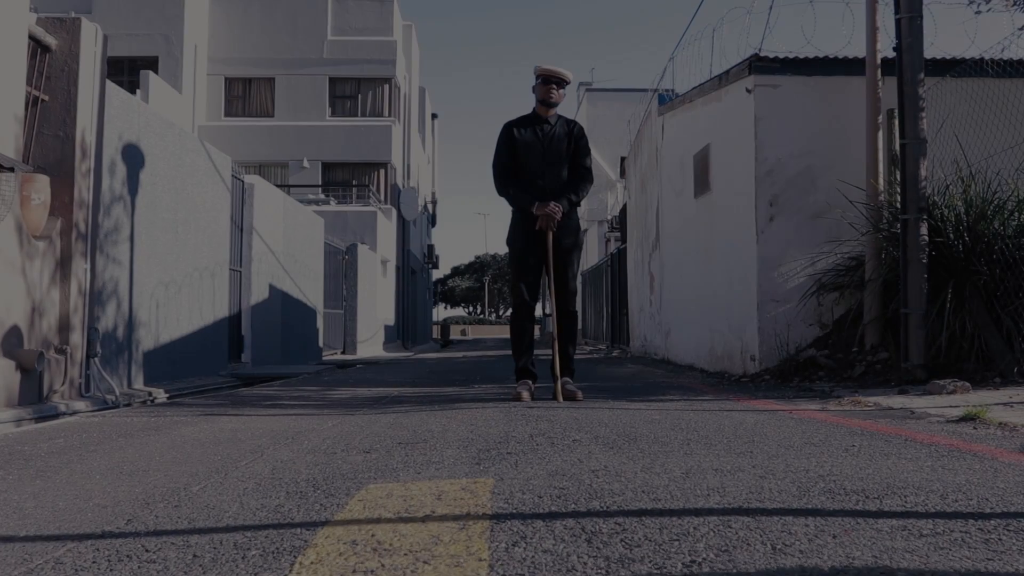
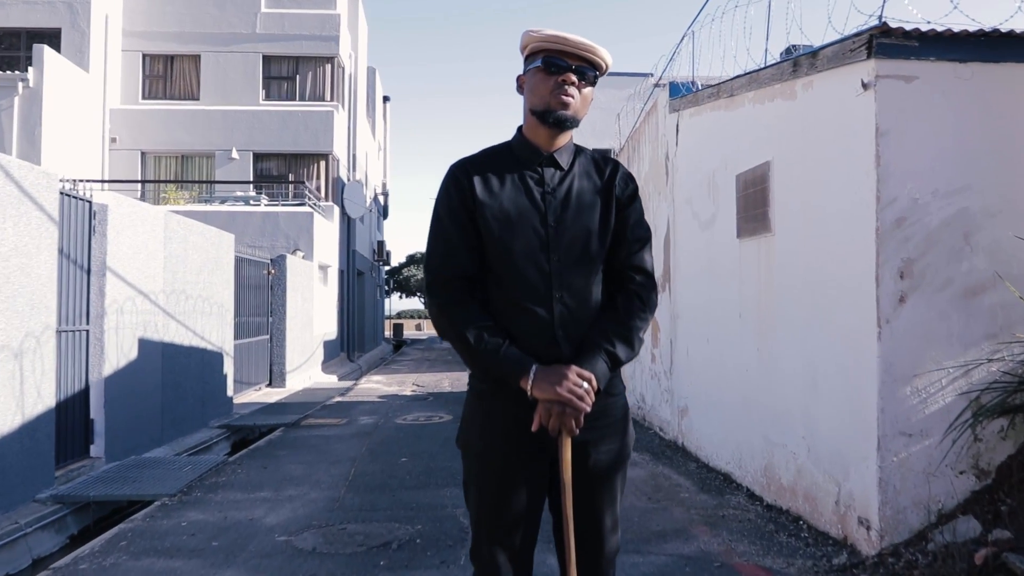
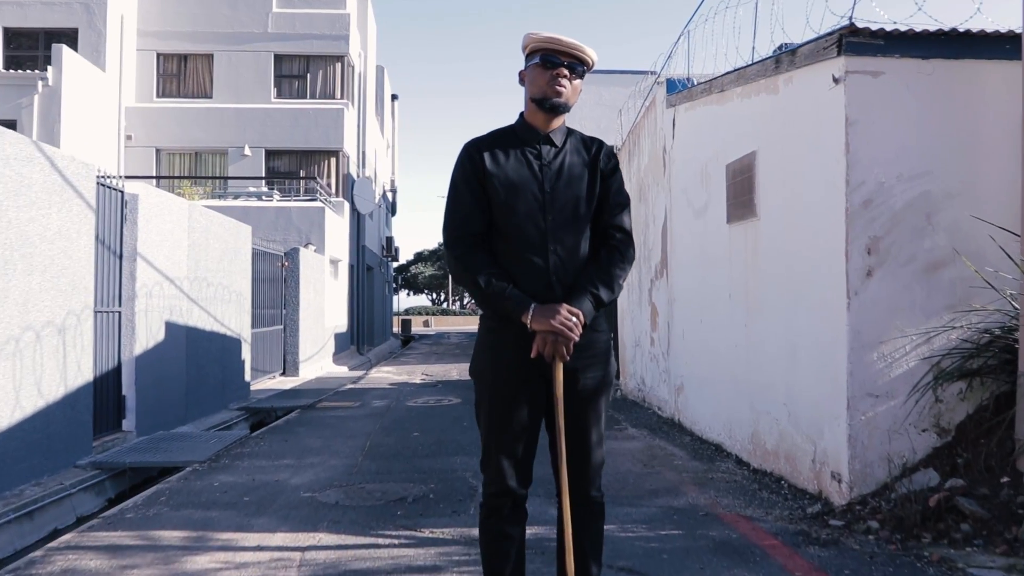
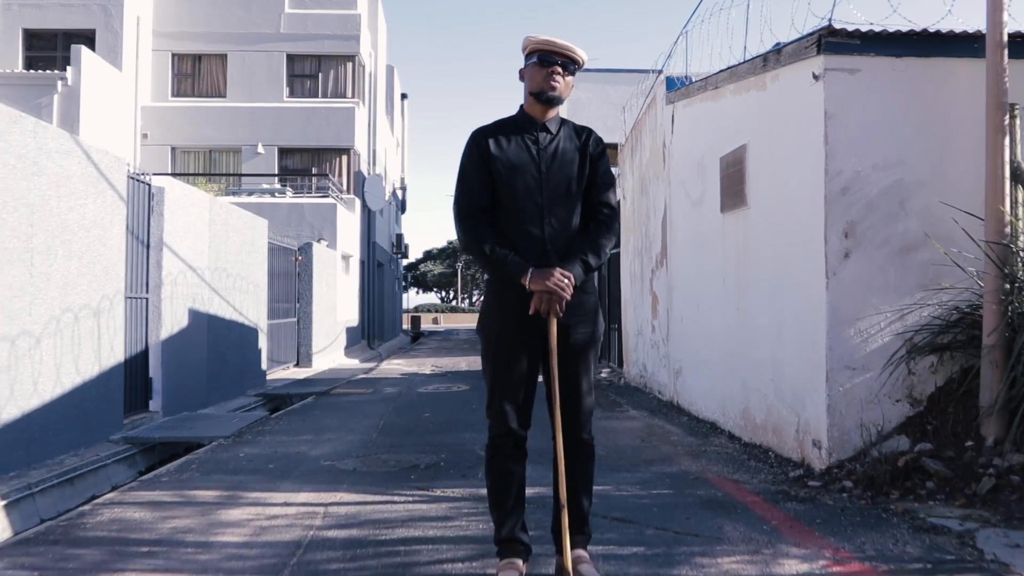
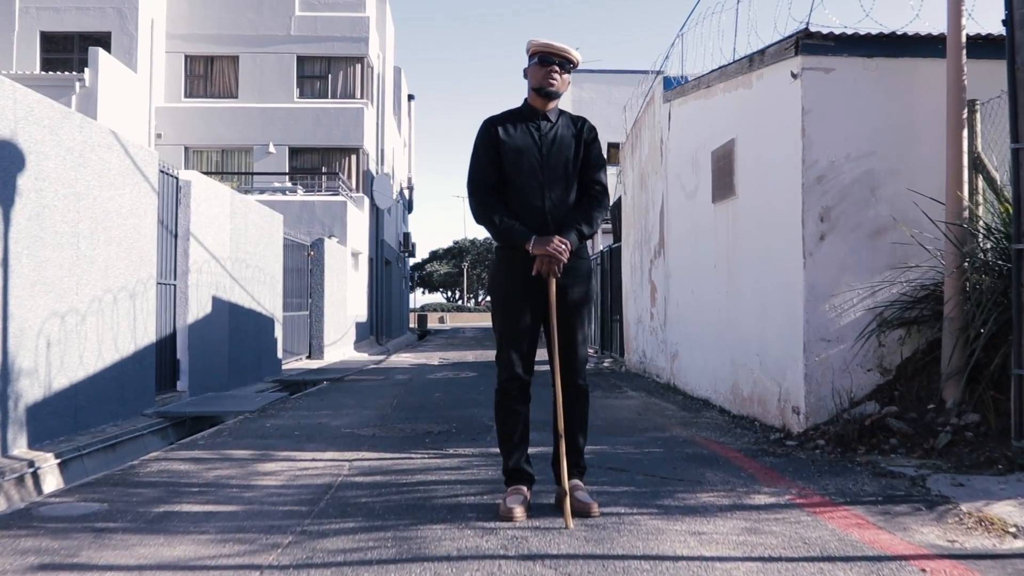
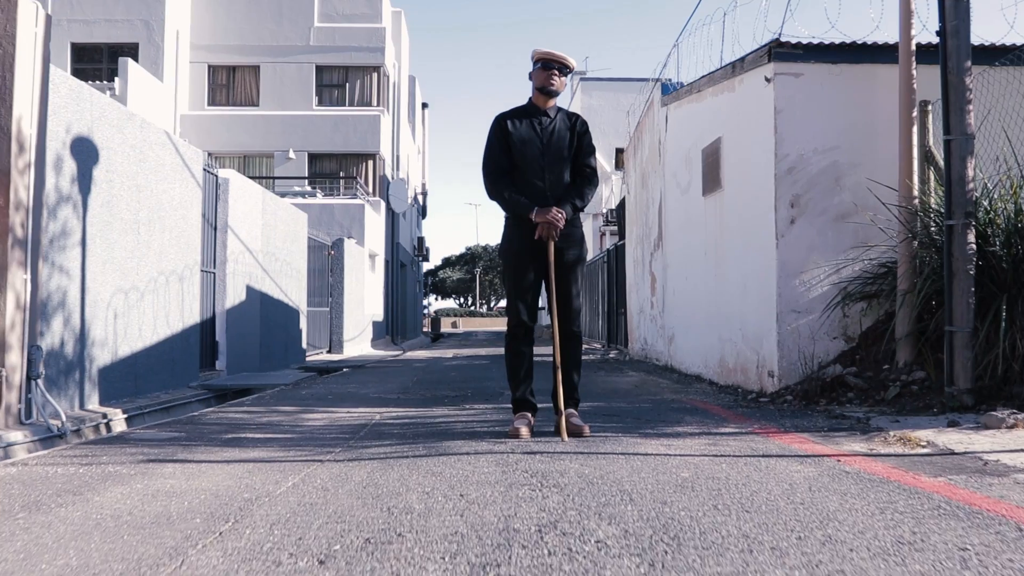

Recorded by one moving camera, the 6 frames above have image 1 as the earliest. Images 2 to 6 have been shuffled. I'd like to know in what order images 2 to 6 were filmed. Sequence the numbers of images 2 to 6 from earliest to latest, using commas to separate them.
6, 5, 4, 3, 2
